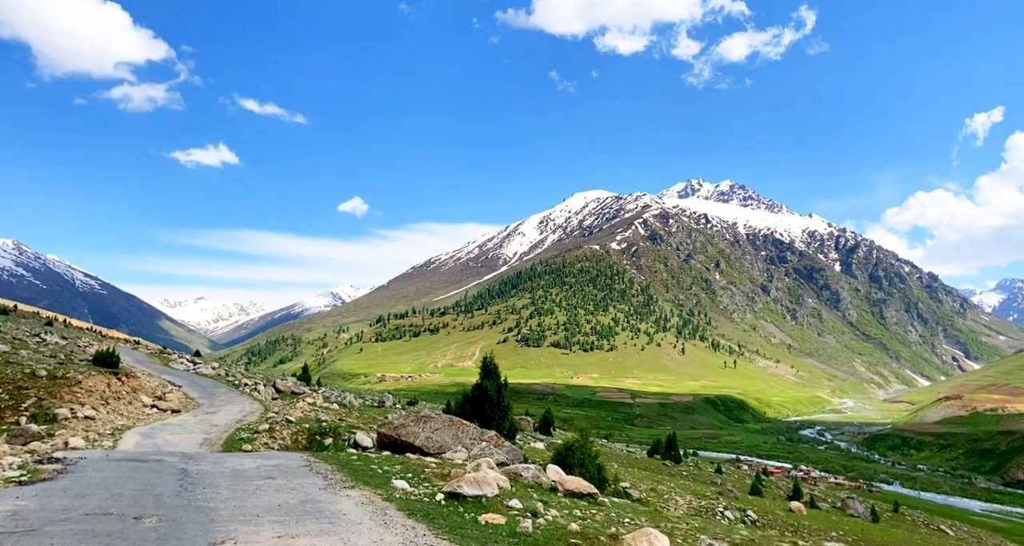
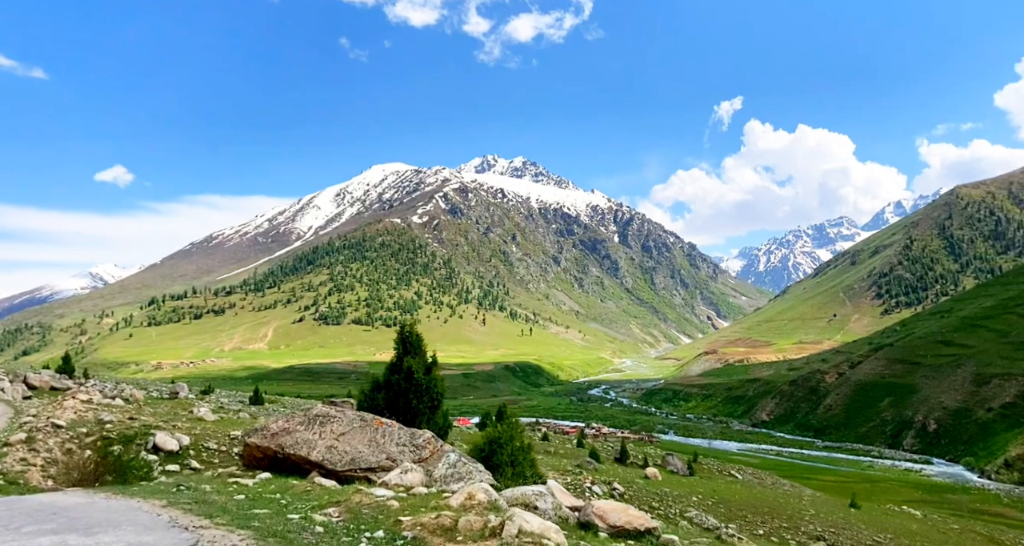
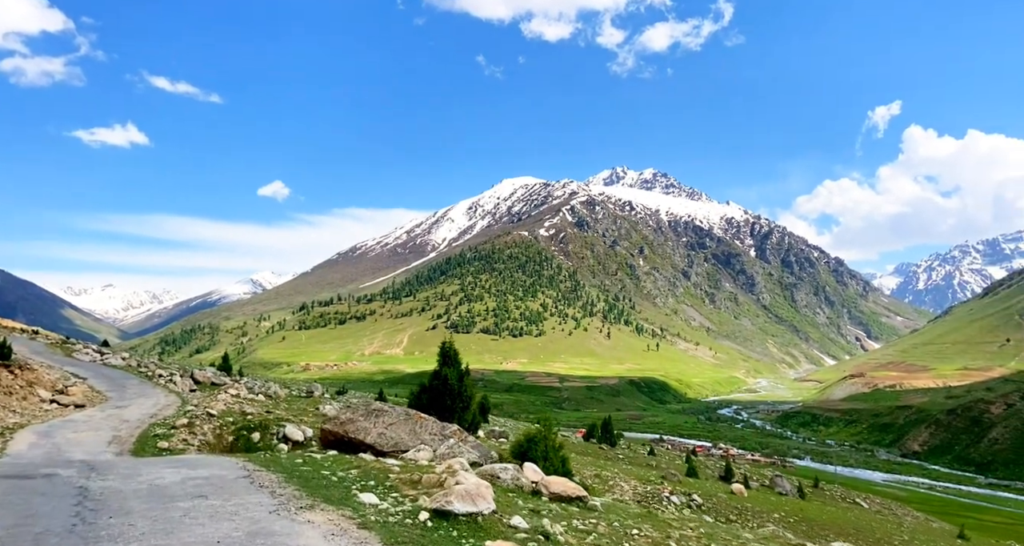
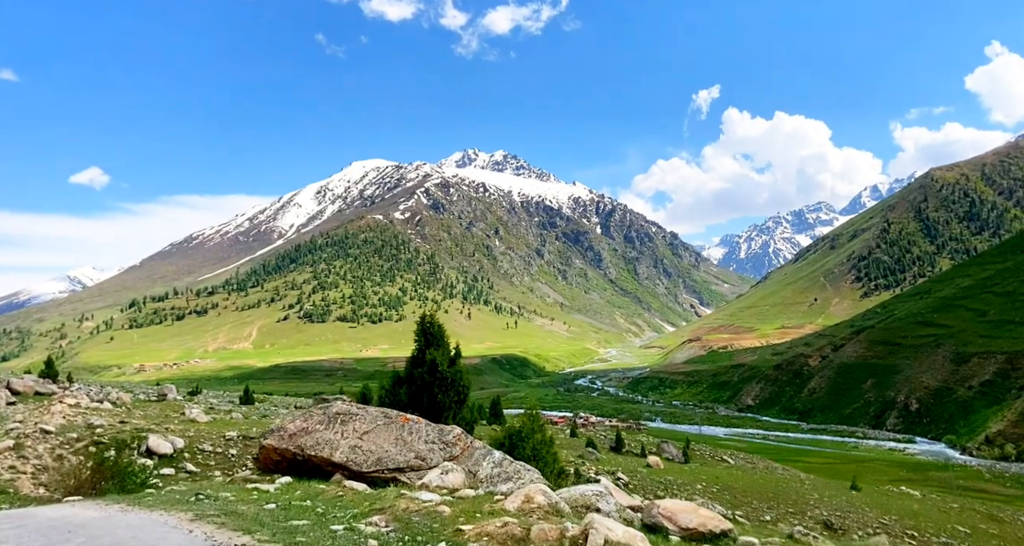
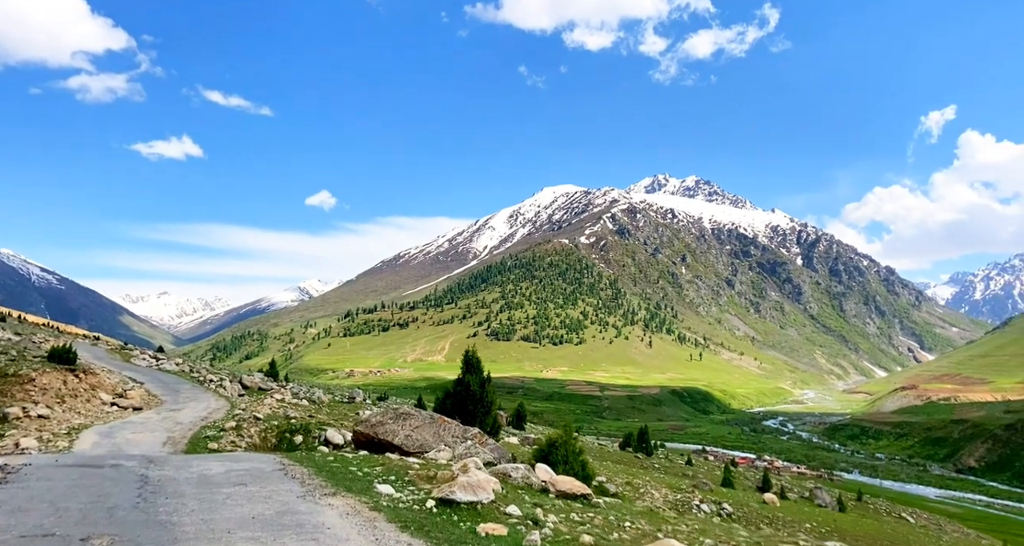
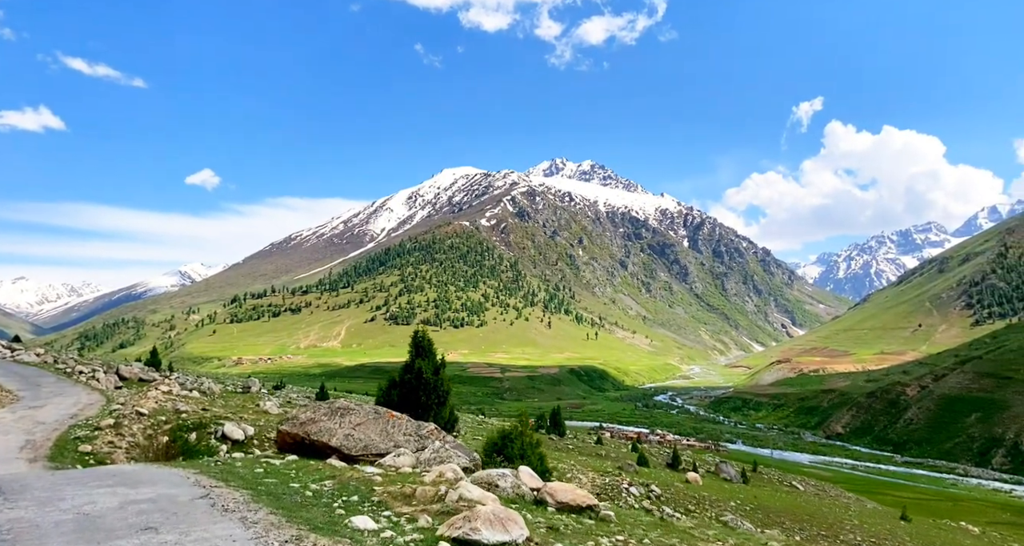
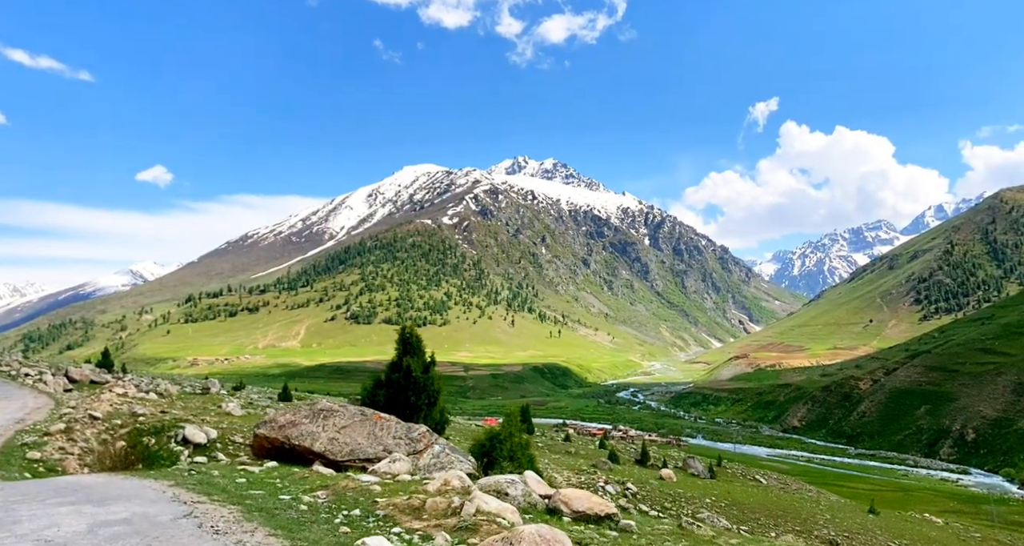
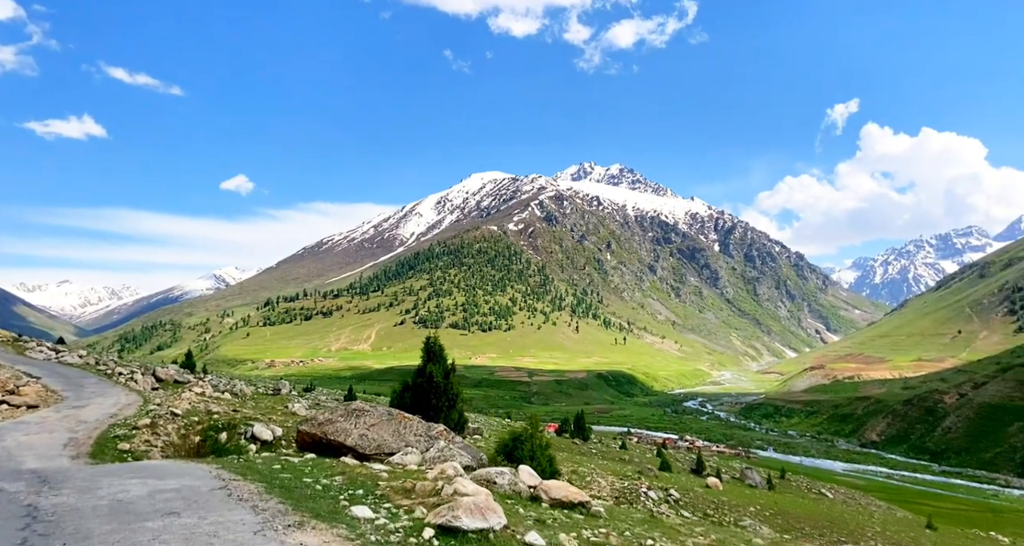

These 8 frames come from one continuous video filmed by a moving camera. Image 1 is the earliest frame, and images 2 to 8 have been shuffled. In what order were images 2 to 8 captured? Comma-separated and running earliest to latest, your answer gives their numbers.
5, 3, 8, 6, 7, 2, 4
